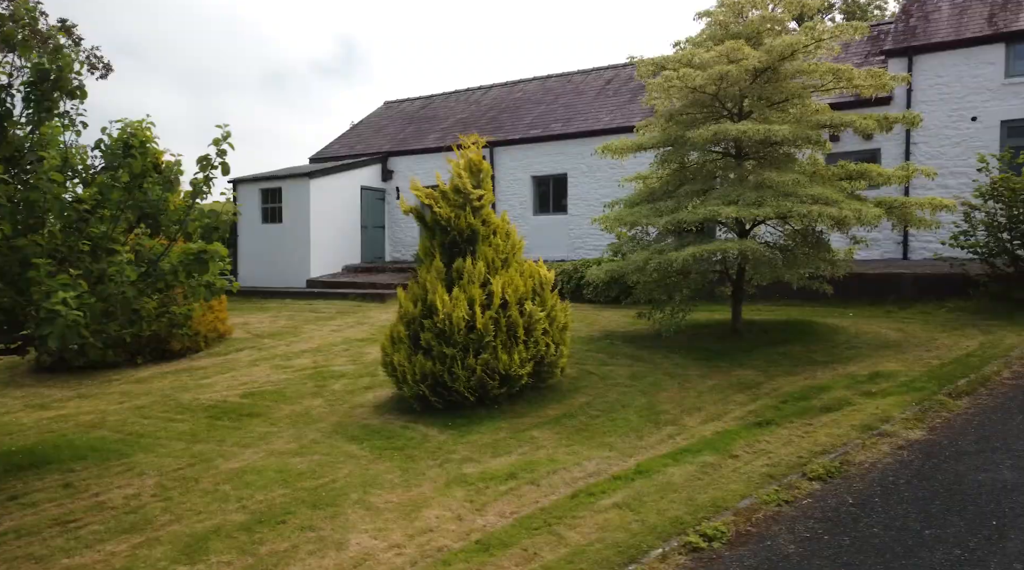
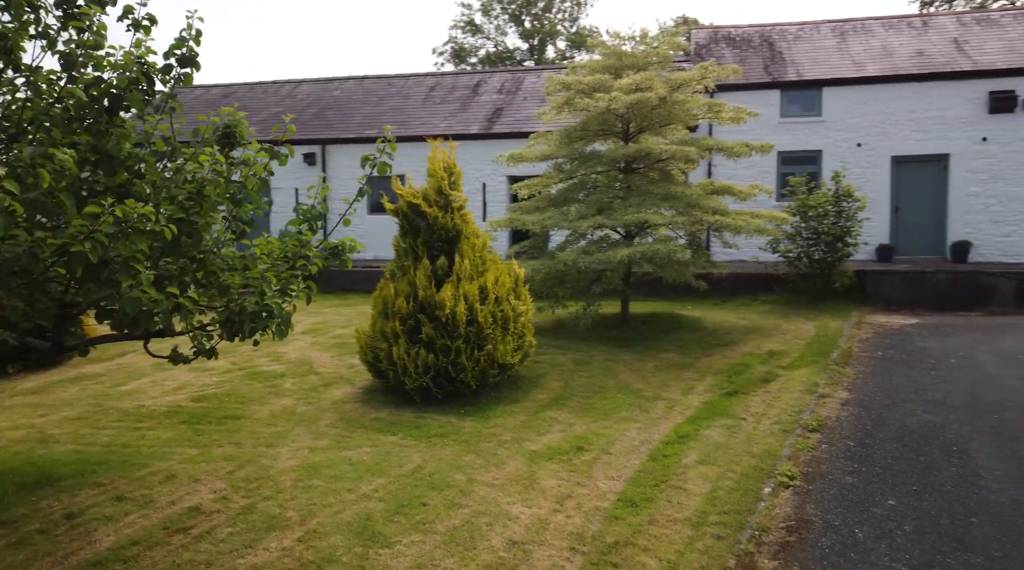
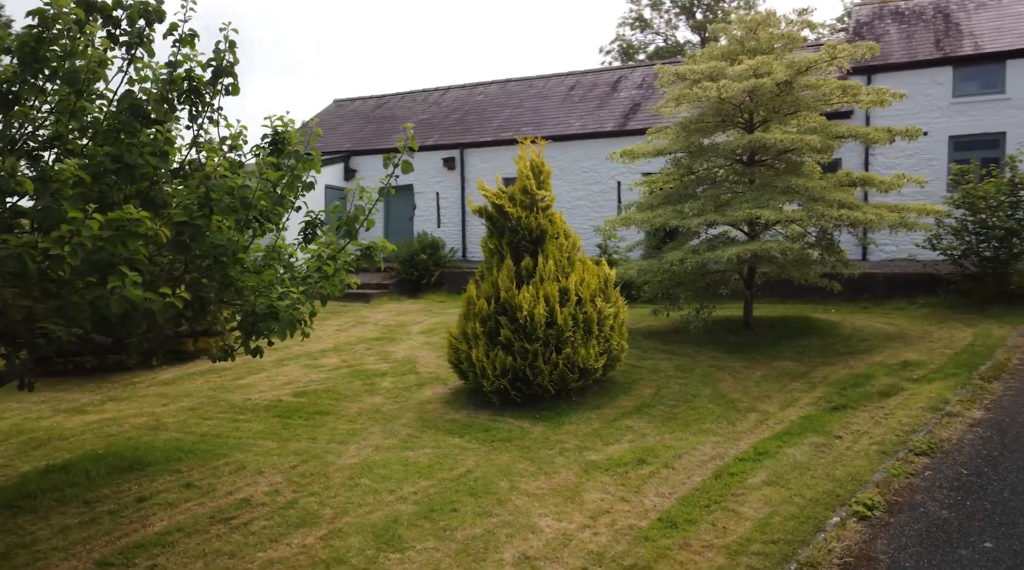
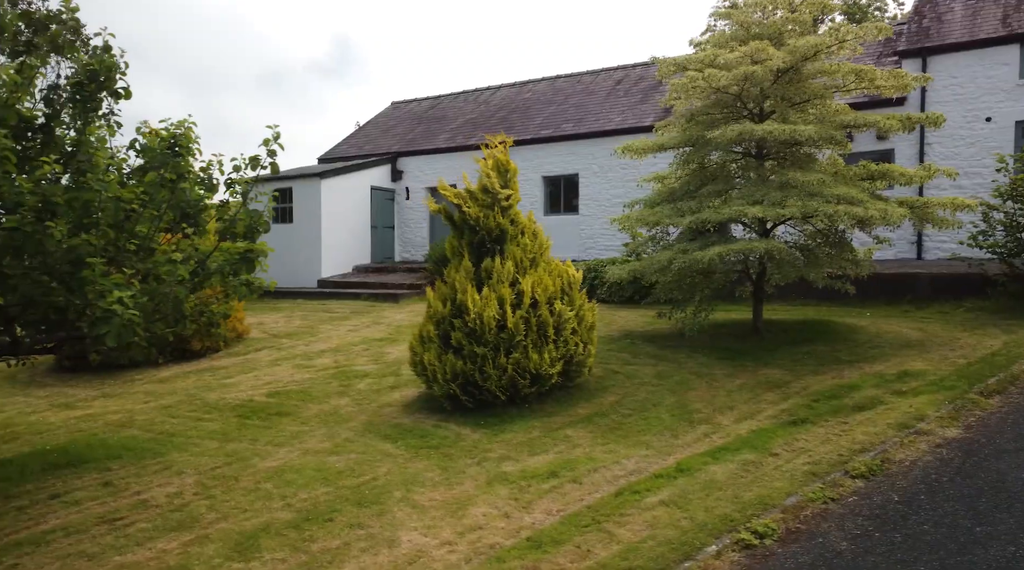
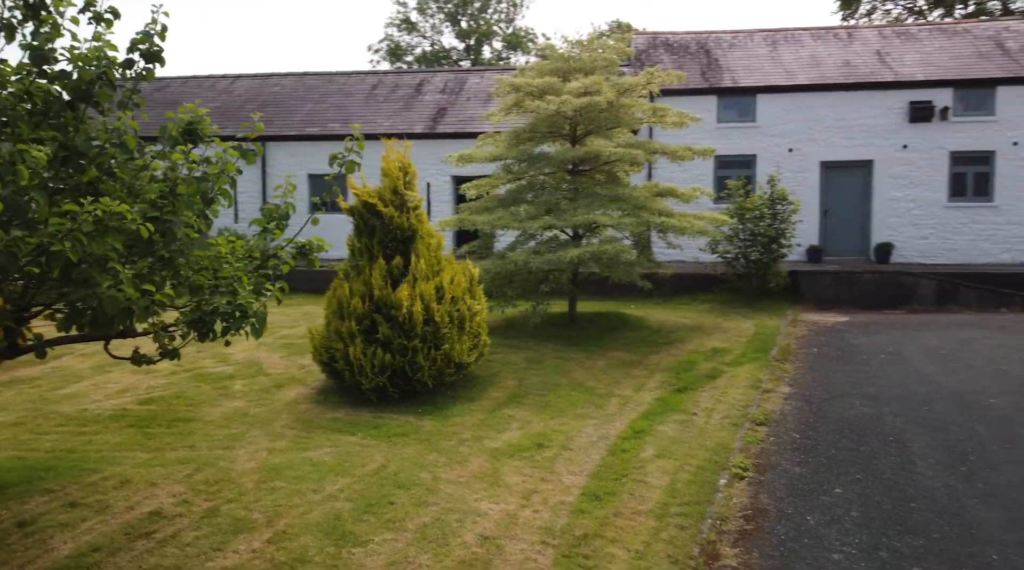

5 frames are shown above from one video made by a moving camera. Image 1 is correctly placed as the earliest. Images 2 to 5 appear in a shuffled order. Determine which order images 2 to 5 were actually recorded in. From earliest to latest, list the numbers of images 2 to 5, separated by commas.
4, 3, 2, 5
